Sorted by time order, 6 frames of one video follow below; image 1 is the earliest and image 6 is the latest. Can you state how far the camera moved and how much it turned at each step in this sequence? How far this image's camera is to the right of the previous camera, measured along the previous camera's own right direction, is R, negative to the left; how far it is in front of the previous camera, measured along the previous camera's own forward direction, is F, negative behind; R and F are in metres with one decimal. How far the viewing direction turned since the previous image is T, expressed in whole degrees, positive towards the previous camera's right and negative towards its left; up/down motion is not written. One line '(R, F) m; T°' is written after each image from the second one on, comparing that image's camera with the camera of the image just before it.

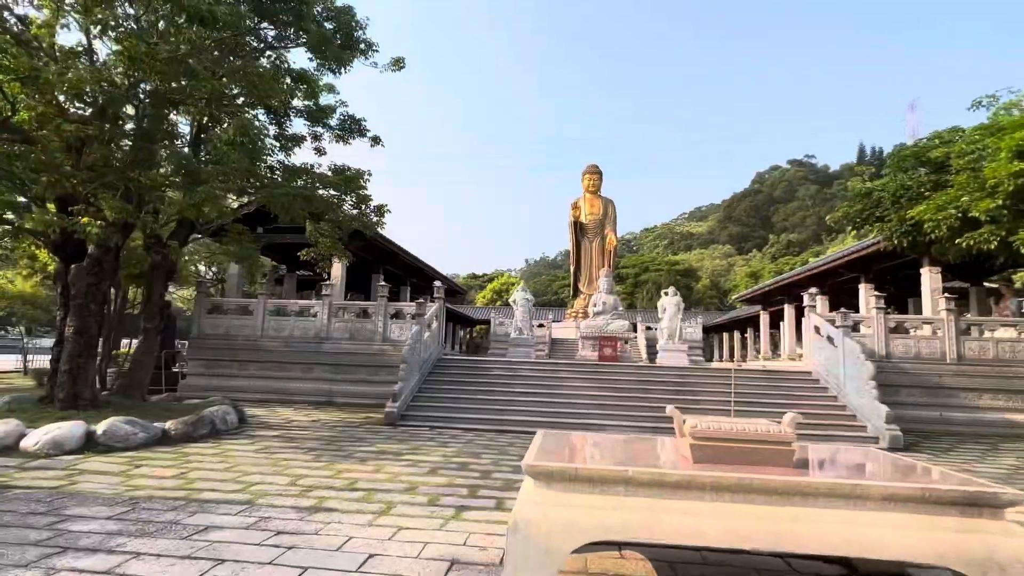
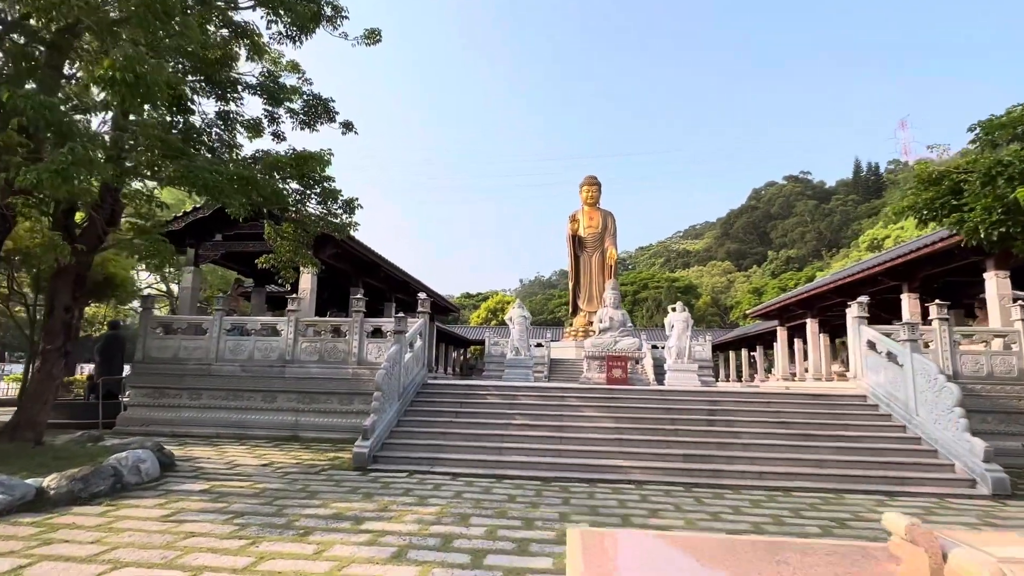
(0.0, +1.5) m; +1°
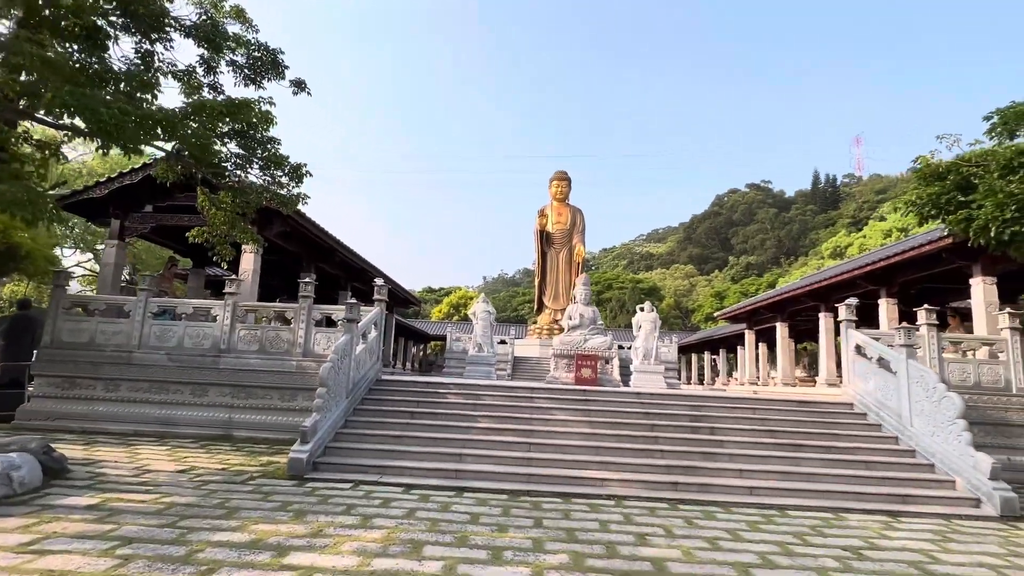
(-0.1, +0.8) m; +4°
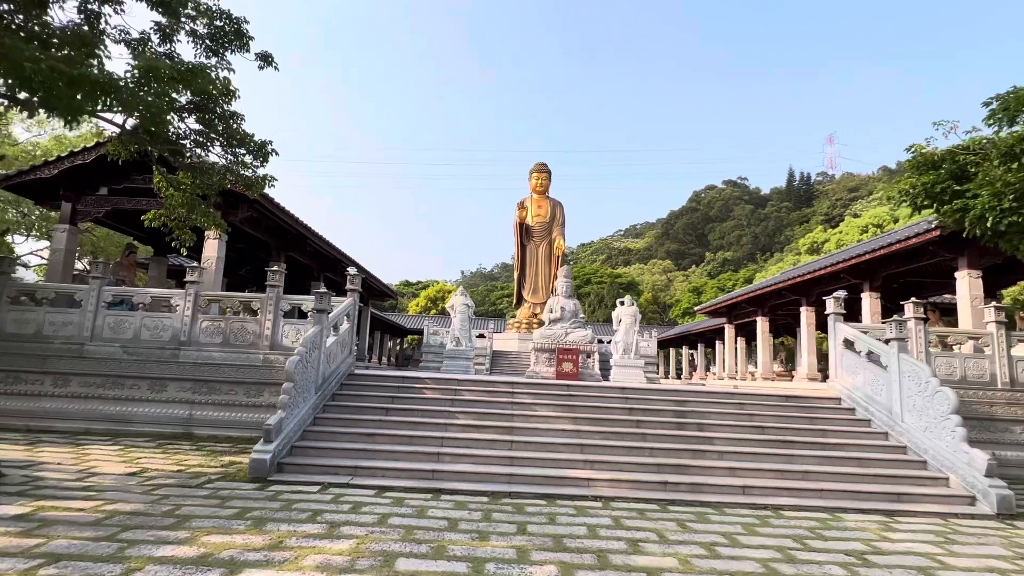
(0.0, +0.4) m; +2°
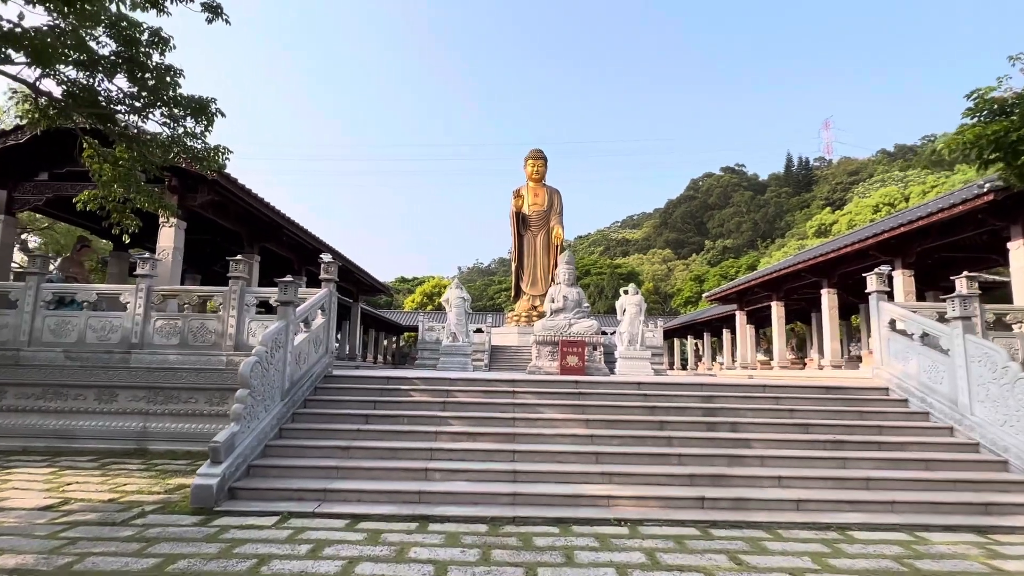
(0.0, +1.0) m; 0°
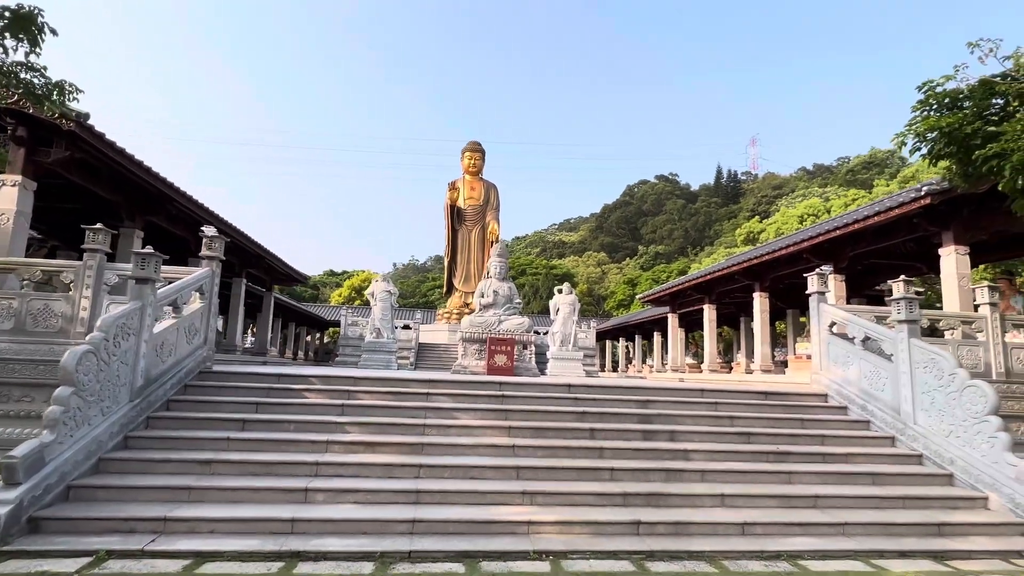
(+0.2, +0.8) m; +7°
